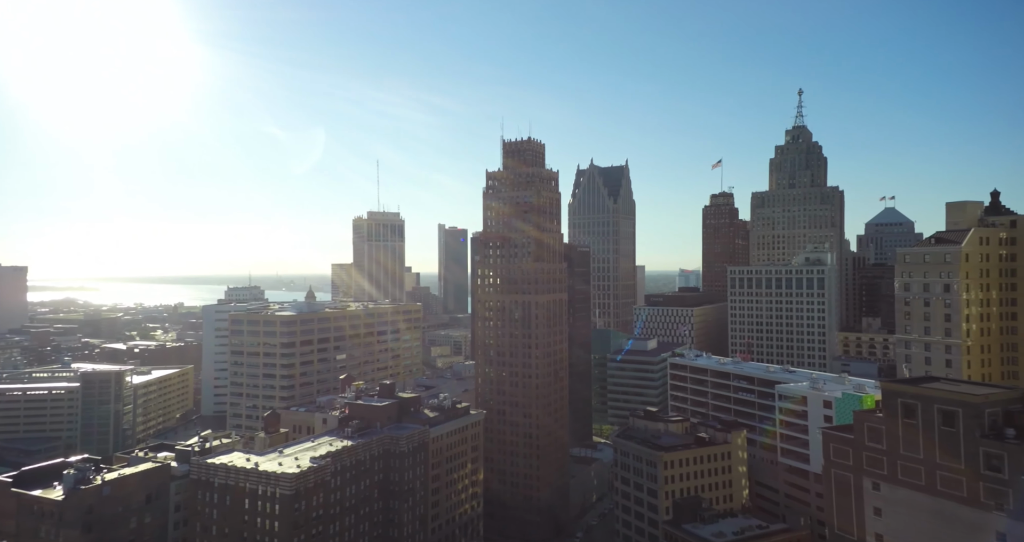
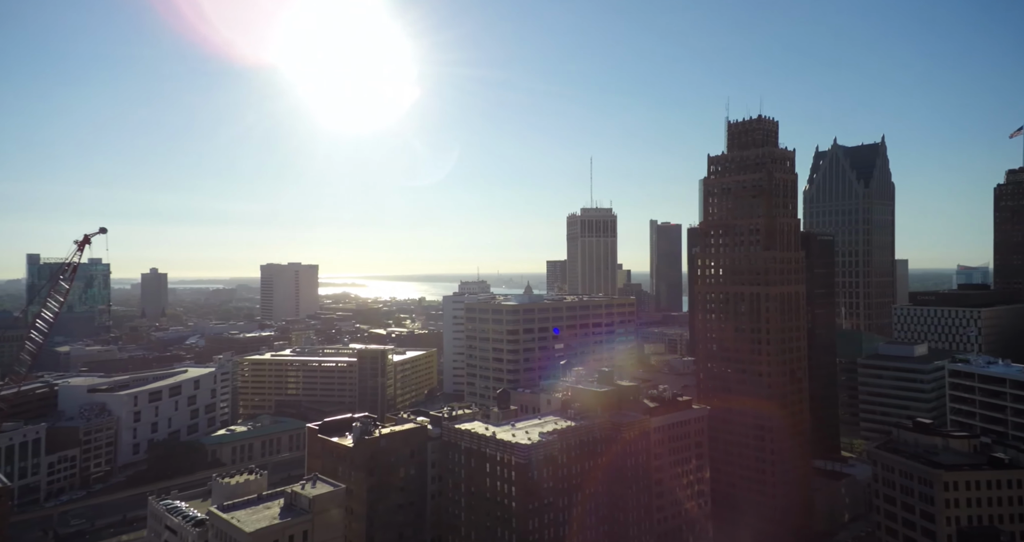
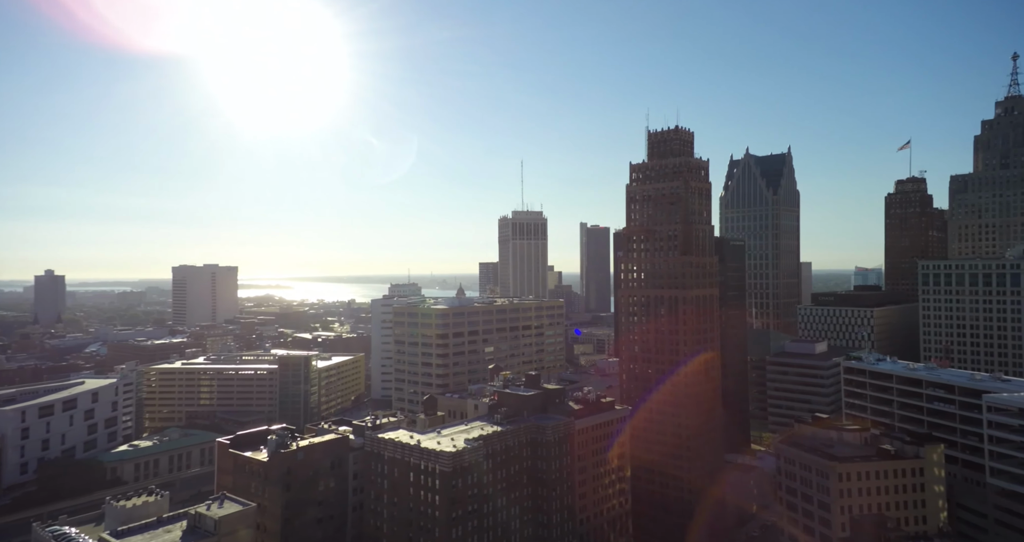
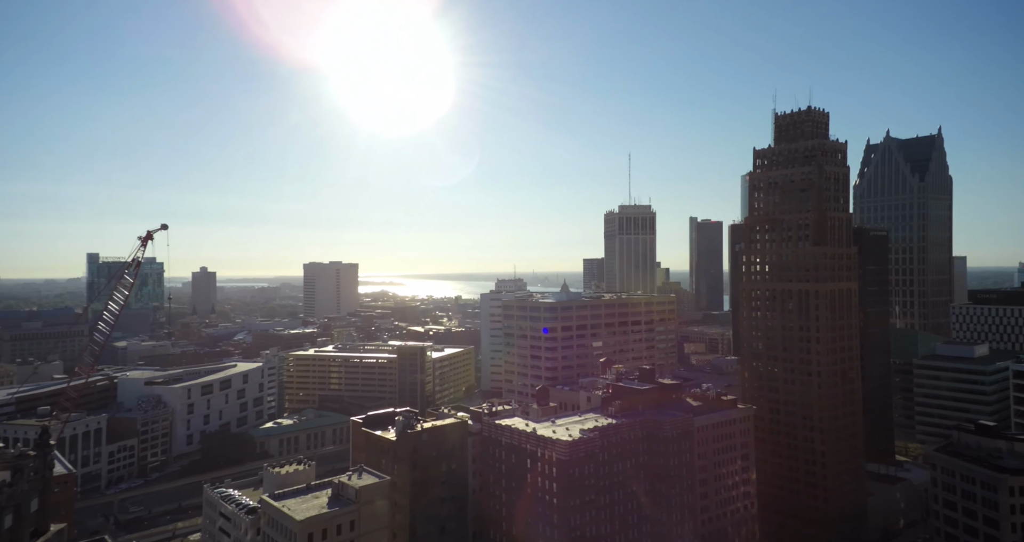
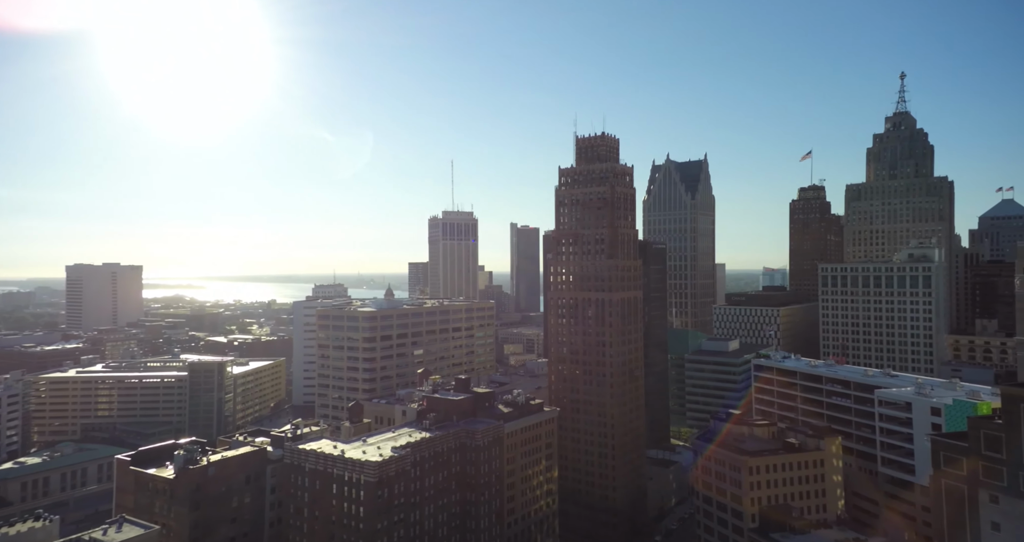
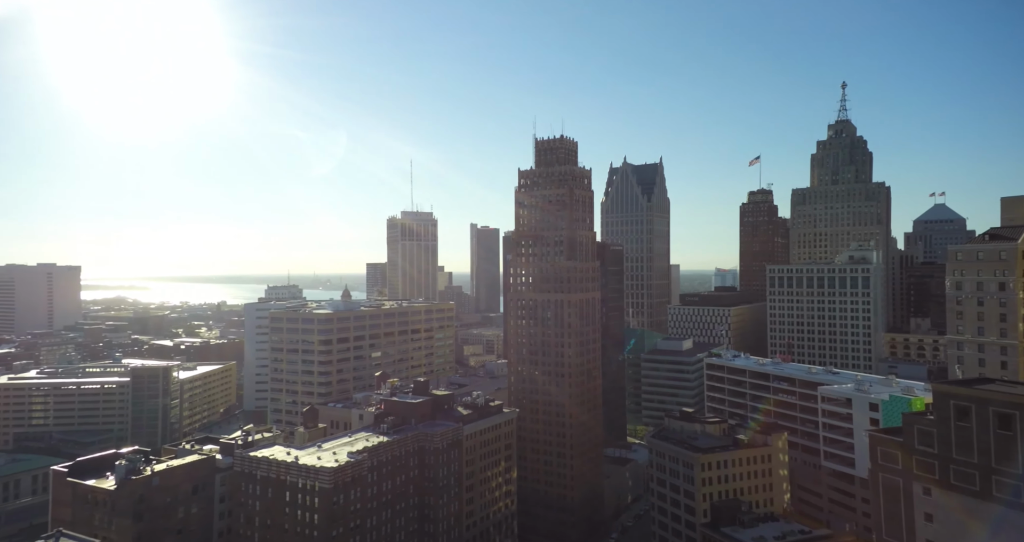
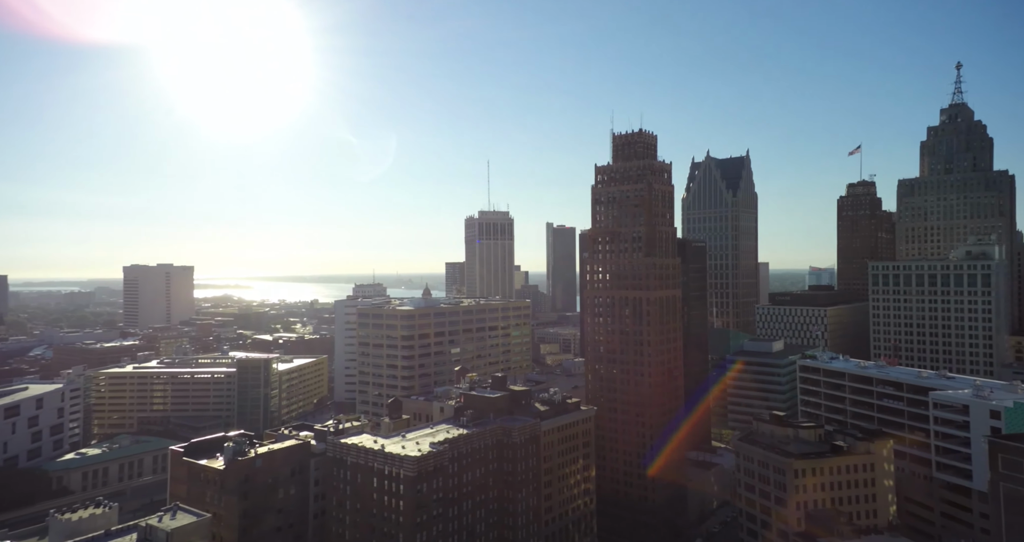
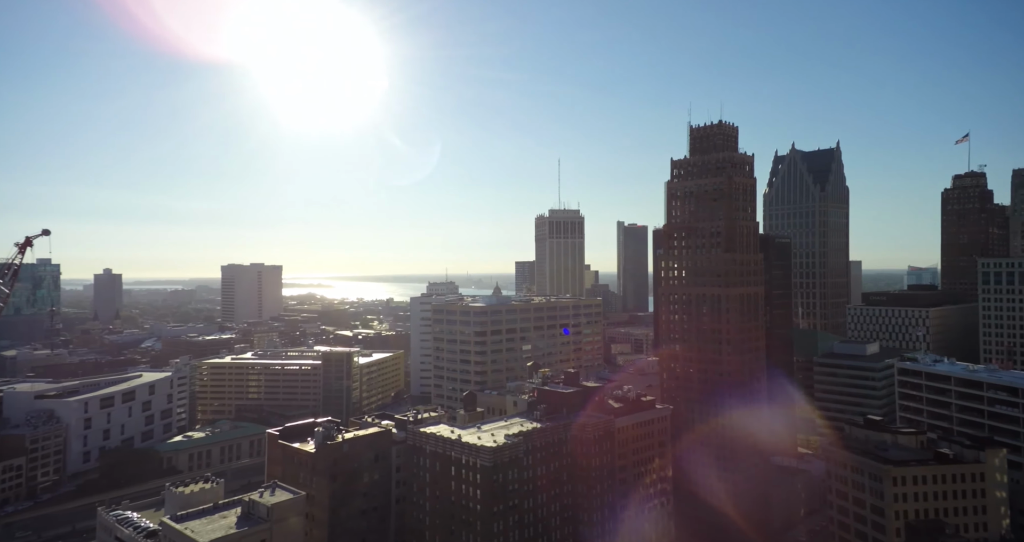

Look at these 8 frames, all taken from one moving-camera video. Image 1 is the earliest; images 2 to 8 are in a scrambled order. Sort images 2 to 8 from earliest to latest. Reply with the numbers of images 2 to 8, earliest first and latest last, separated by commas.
6, 5, 7, 3, 8, 2, 4
